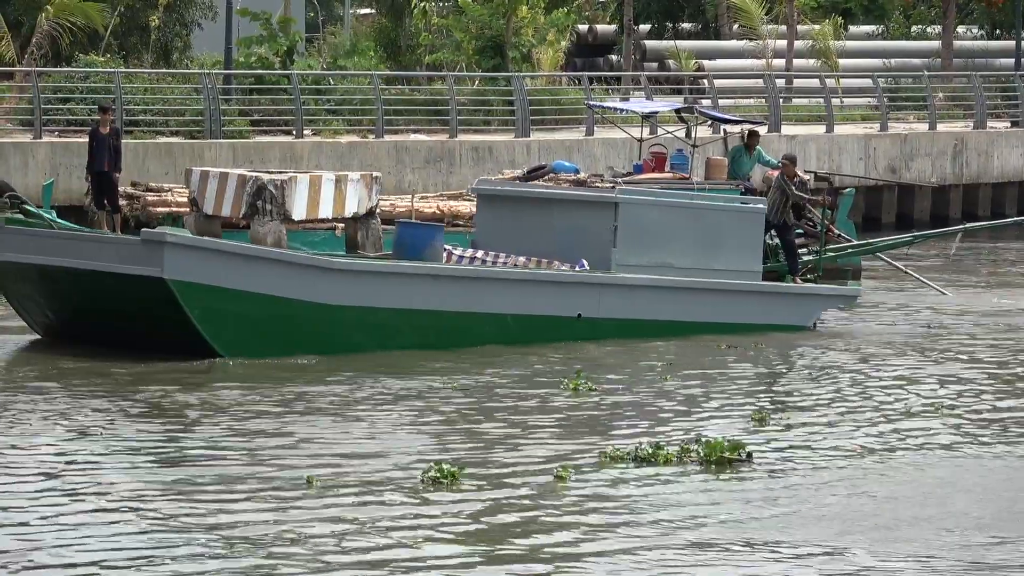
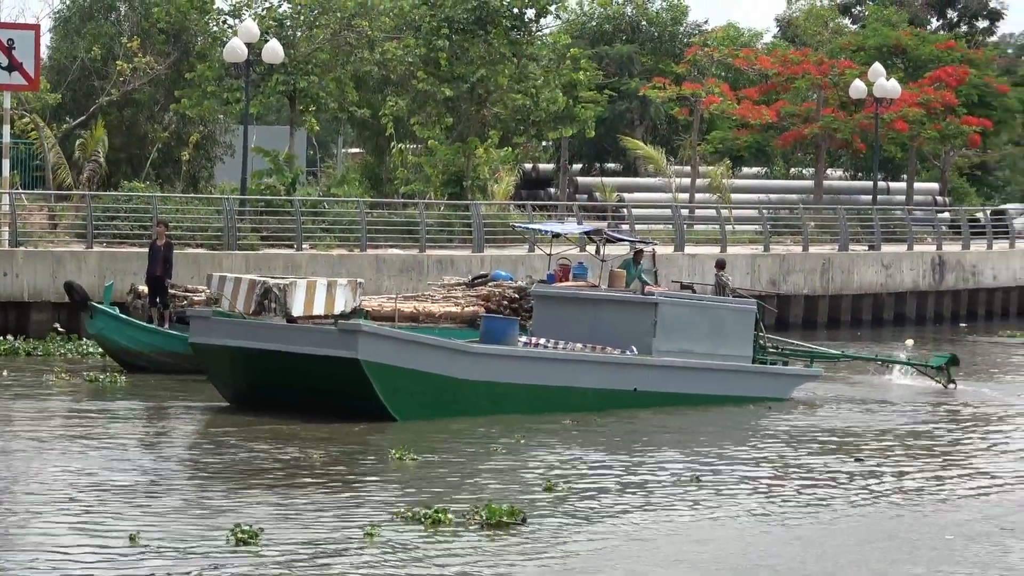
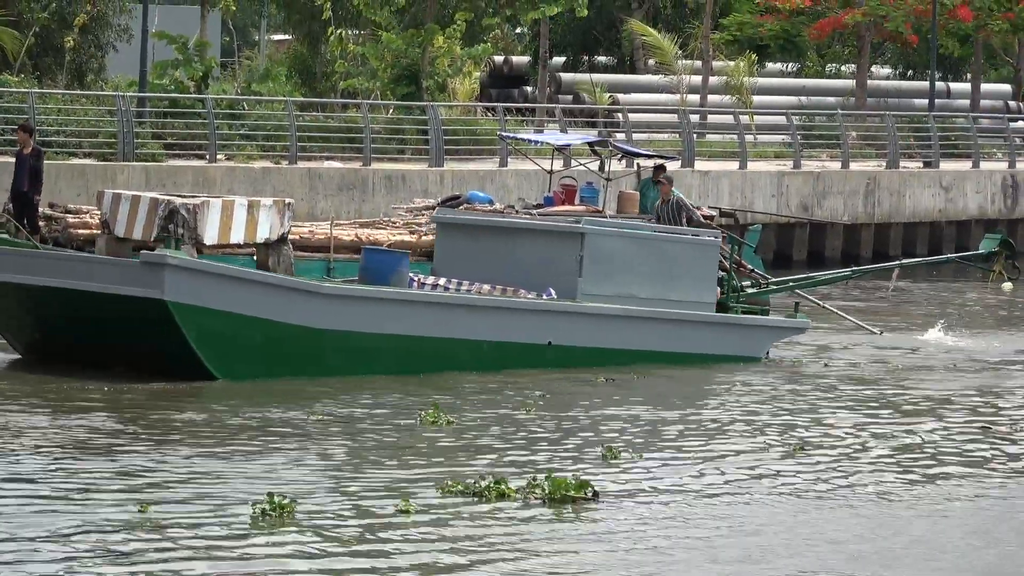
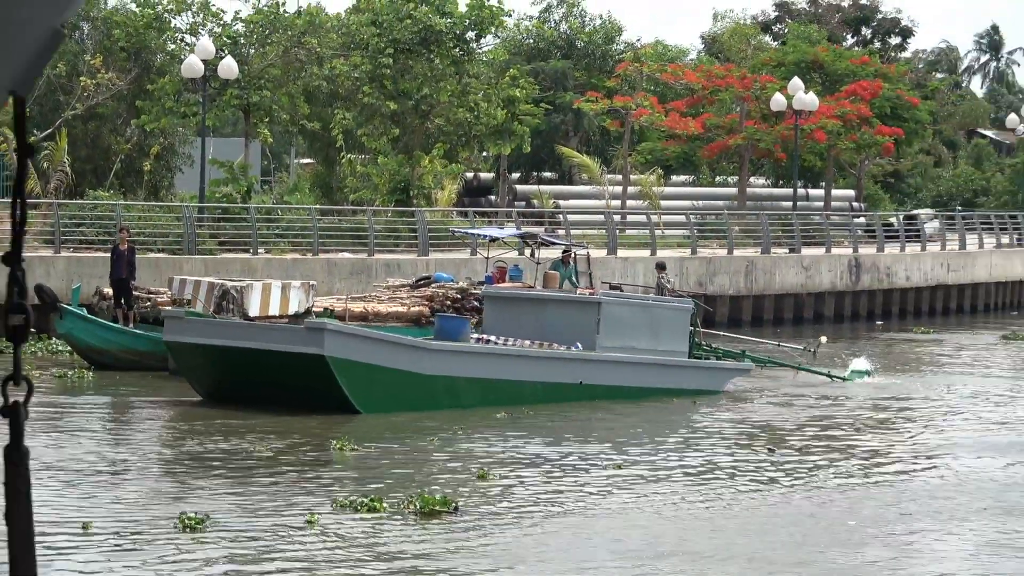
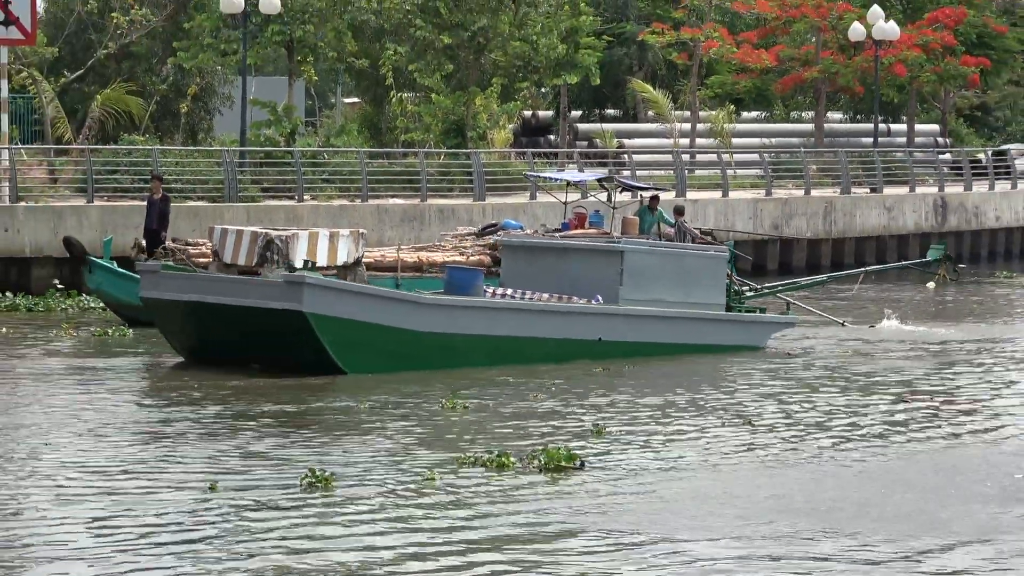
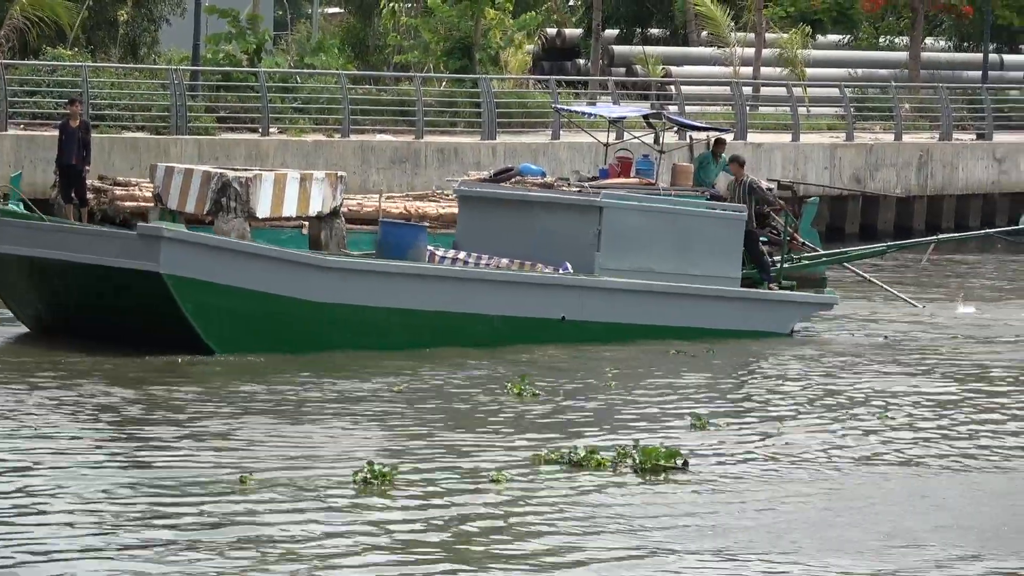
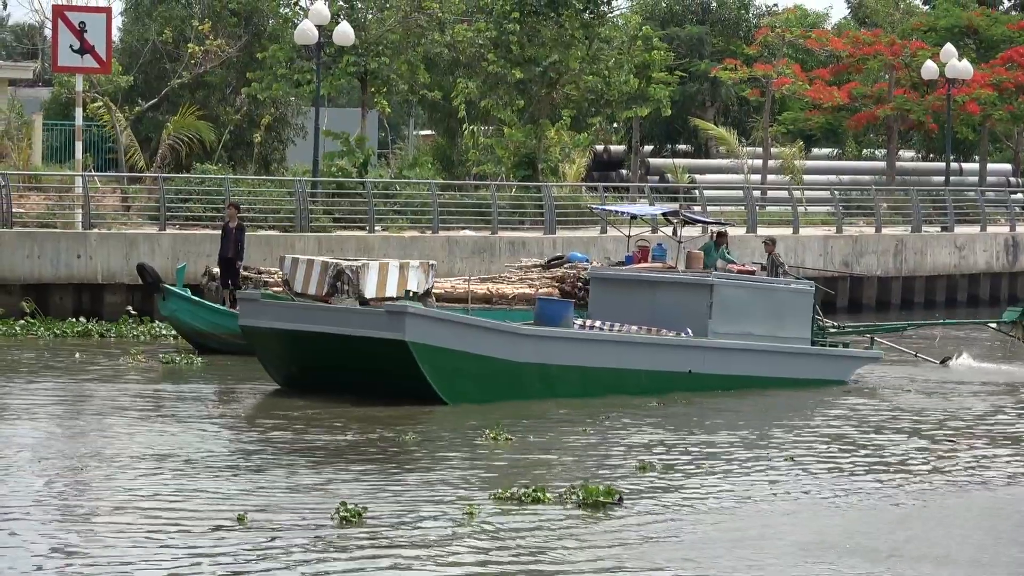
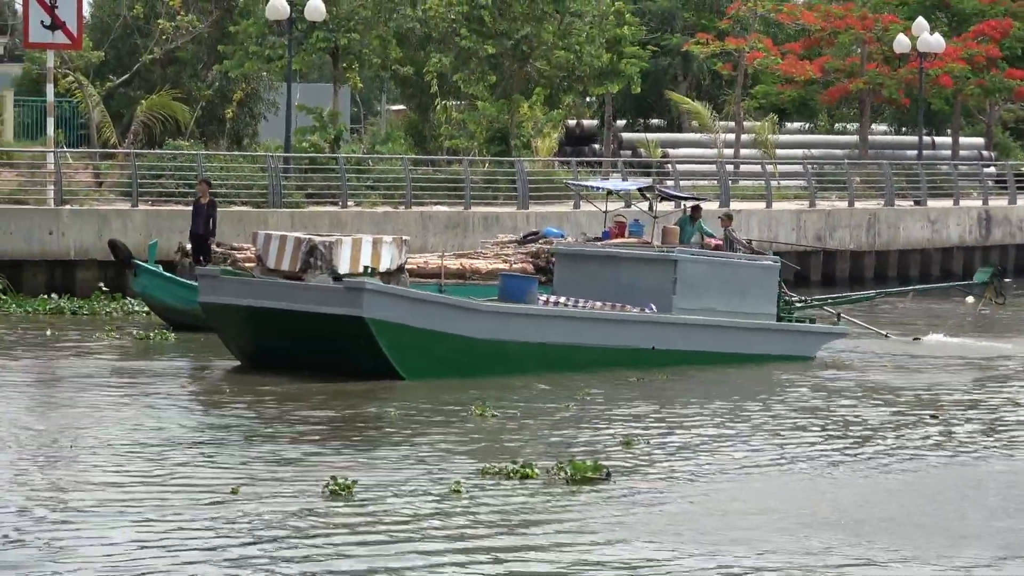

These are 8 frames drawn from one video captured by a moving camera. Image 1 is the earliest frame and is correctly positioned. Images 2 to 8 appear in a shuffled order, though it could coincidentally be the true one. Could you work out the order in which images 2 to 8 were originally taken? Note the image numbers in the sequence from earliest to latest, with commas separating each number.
6, 3, 5, 8, 7, 2, 4
